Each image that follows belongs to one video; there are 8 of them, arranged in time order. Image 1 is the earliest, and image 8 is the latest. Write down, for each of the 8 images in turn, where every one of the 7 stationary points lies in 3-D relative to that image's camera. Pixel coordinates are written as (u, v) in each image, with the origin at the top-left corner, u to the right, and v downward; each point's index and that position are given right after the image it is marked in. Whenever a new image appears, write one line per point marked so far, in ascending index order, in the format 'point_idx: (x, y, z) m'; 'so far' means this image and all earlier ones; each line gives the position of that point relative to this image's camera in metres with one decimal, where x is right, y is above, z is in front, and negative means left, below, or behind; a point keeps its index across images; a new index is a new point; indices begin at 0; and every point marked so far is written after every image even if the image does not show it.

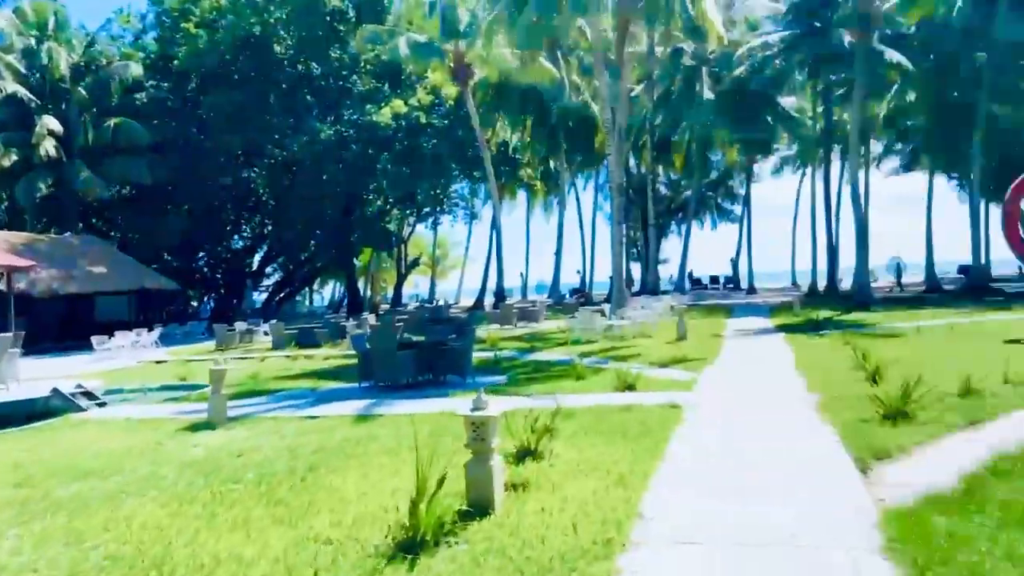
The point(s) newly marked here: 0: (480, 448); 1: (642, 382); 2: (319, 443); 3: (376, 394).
0: (-0.3, -1.3, +6.5) m
1: (+2.3, -1.7, +13.9) m
2: (-2.5, -2.0, +10.1) m
3: (-2.8, -2.2, +15.7) m
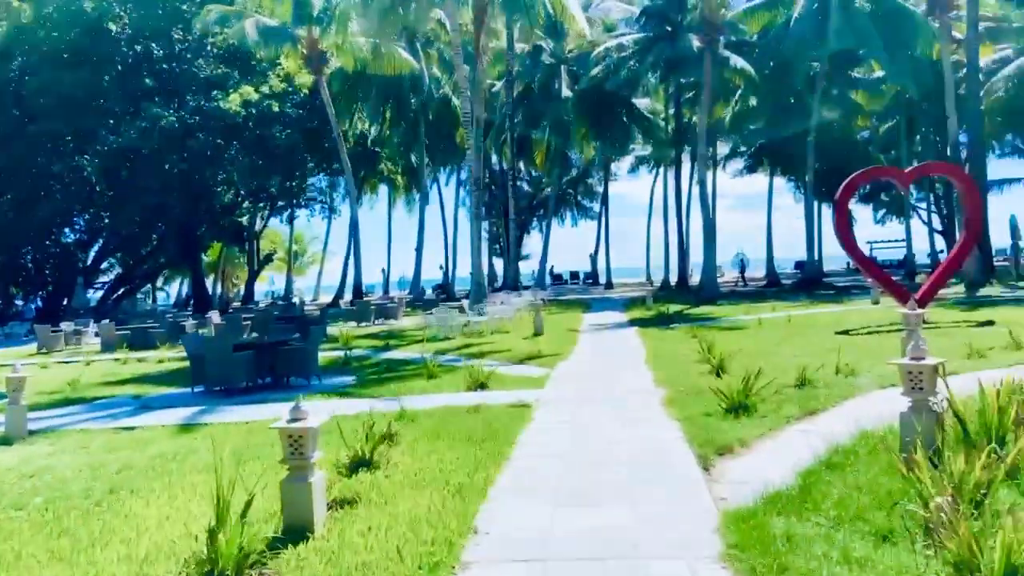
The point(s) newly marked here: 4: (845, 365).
0: (-1.6, -1.3, +5.8) m
1: (-0.3, -1.6, +13.5) m
2: (-4.5, -2.0, +9.0) m
3: (-5.7, -2.1, +14.4) m
4: (+5.2, -1.2, +12.1) m
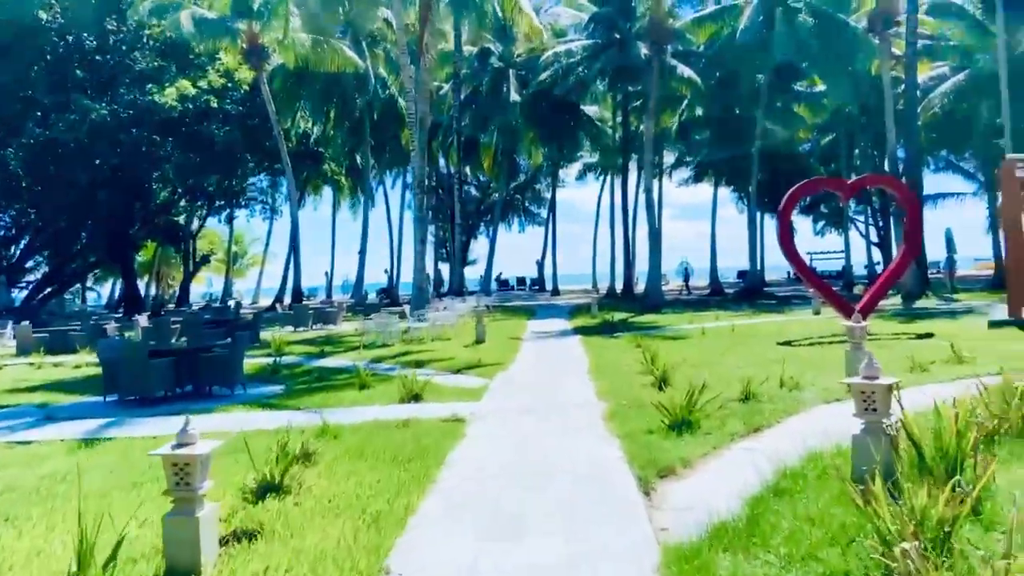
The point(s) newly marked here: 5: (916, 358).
0: (-2.1, -1.3, +5.0) m
1: (-1.4, -1.7, +12.9) m
2: (-5.2, -2.0, +8.0) m
3: (-6.8, -2.1, +13.4) m
4: (+4.2, -1.4, +11.8) m
5: (+6.8, -1.2, +13.0) m
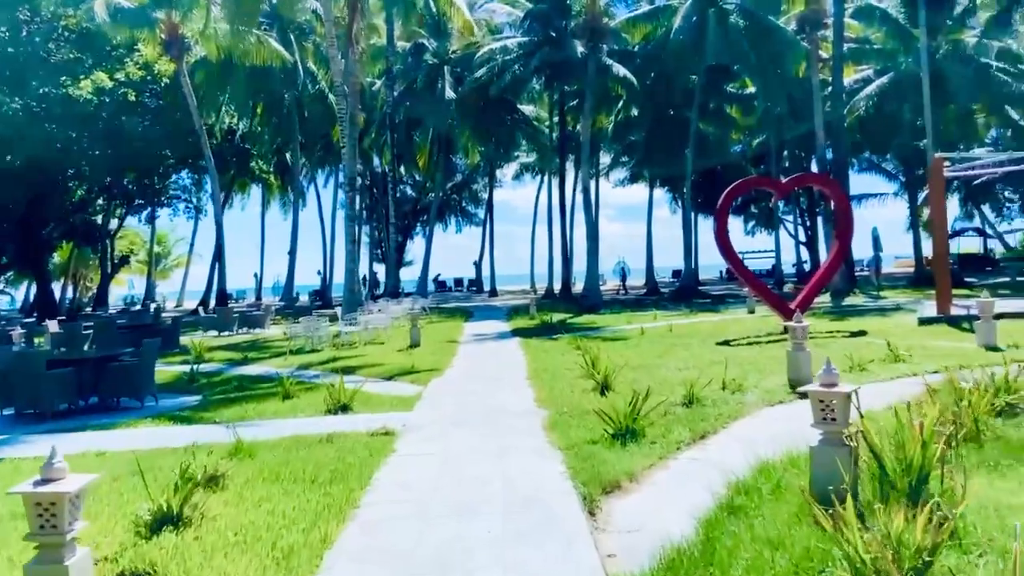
0: (-2.5, -1.4, +4.2) m
1: (-2.4, -1.7, +12.1) m
2: (-5.8, -2.1, +7.0) m
3: (-7.9, -2.2, +12.2) m
4: (+3.3, -1.4, +11.5) m
5: (+5.7, -1.2, +12.9) m
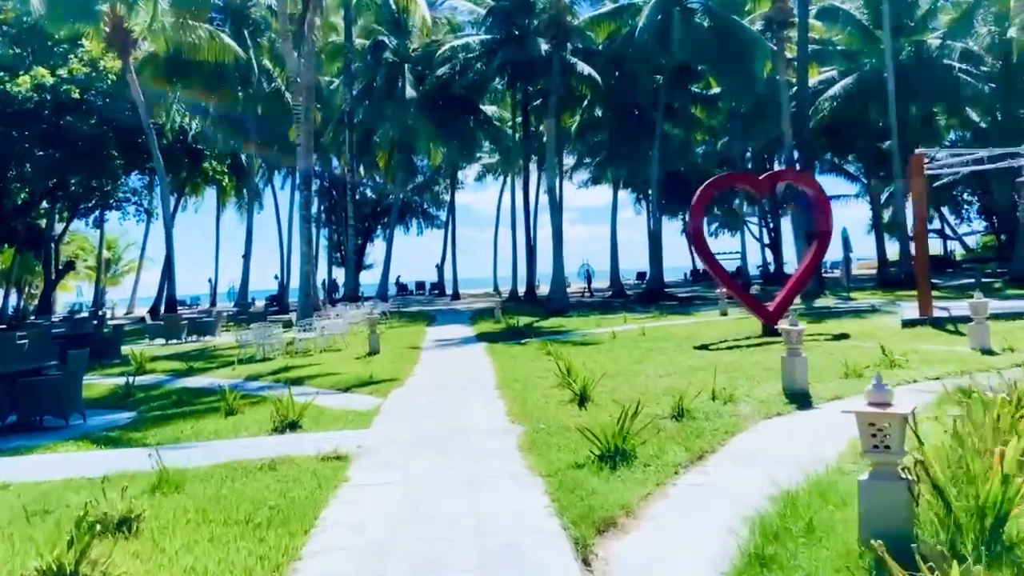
0: (-2.6, -1.4, +3.0) m
1: (-2.8, -1.8, +10.9) m
2: (-6.0, -2.1, +5.6) m
3: (-8.3, -2.3, +10.7) m
4: (+2.9, -1.4, +10.6) m
5: (+5.2, -1.2, +12.0) m
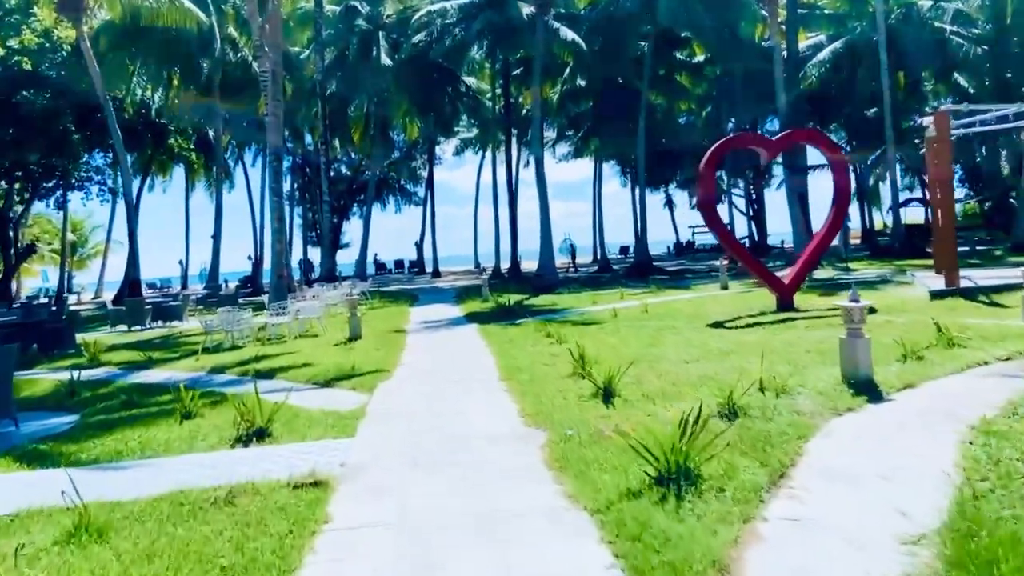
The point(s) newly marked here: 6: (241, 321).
0: (-2.2, -1.4, +1.3) m
1: (-2.7, -1.6, +9.1) m
2: (-5.7, -2.1, +3.8) m
3: (-8.2, -2.2, +8.8) m
4: (+3.0, -1.0, +9.0) m
5: (+5.3, -0.7, +10.5) m
6: (-6.3, -0.8, +18.1) m
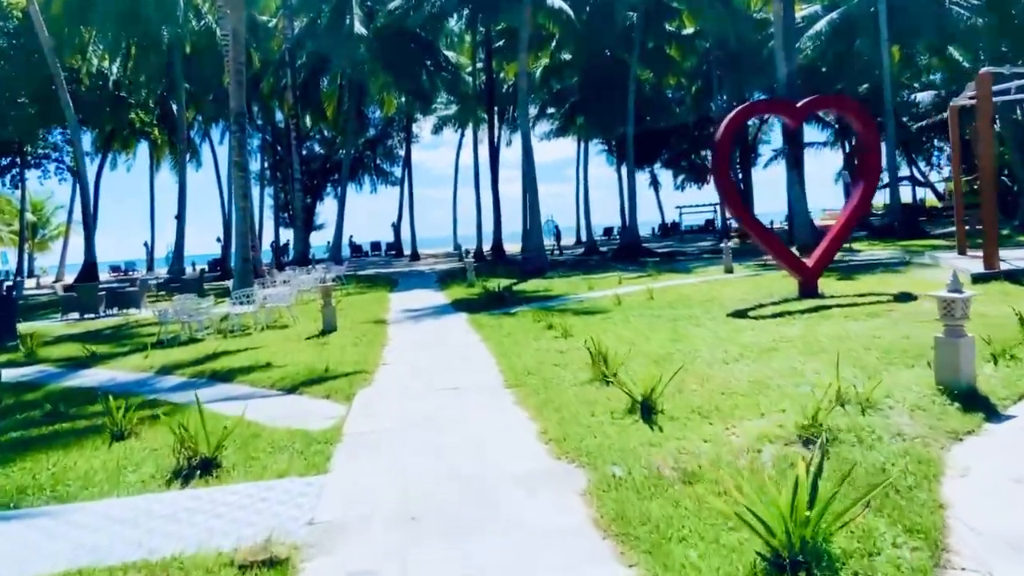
0: (-1.9, -1.5, -0.6) m
1: (-2.6, -1.4, +7.3) m
2: (-5.4, -2.1, +1.8) m
3: (-8.0, -2.1, +6.8) m
4: (+3.1, -0.9, +7.2) m
5: (+5.4, -0.6, +8.9) m
6: (-6.5, -0.5, +16.1) m
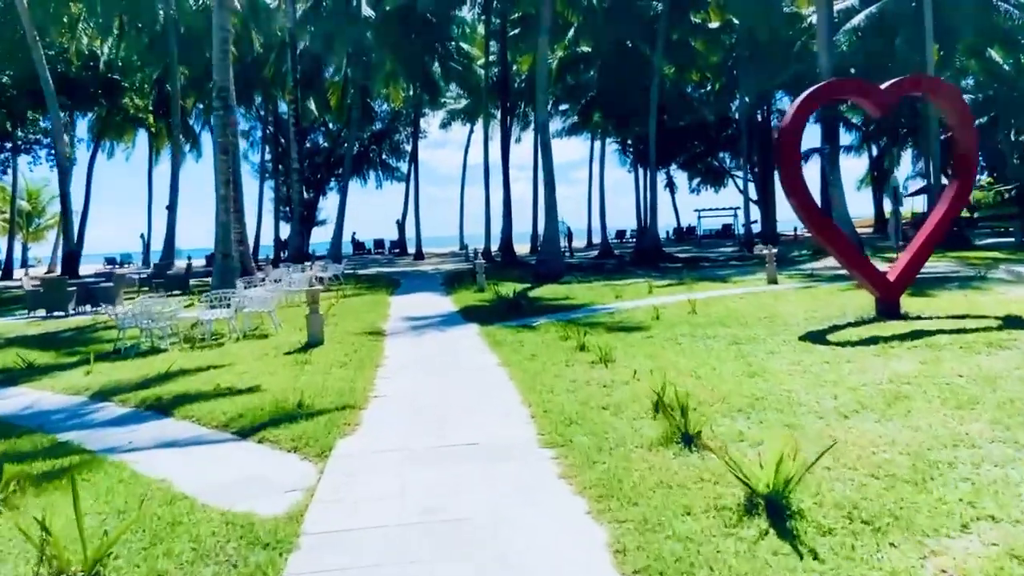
0: (-1.6, -1.6, -3.1) m
1: (-2.3, -1.5, +4.8) m
2: (-5.2, -2.1, -0.7) m
3: (-7.7, -2.0, +4.3) m
4: (+3.4, -1.1, +4.7) m
5: (+5.7, -0.9, +6.3) m
6: (-6.1, -0.5, +13.6) m
